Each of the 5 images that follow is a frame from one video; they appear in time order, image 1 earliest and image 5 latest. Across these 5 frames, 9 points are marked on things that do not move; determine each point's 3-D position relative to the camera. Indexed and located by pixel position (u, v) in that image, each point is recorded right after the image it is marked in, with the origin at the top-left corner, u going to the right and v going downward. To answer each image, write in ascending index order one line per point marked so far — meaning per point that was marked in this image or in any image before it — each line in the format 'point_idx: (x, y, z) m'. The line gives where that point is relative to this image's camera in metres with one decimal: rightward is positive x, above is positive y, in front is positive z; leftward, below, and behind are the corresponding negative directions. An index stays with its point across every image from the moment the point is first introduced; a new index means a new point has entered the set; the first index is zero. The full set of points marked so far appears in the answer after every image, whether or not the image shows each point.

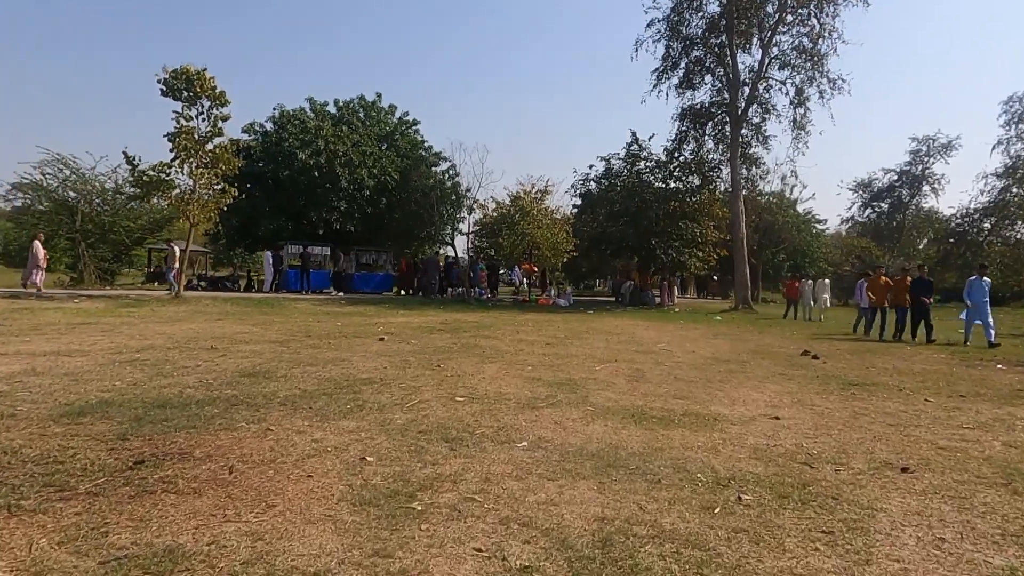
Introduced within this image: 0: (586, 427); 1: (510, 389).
0: (+0.7, -1.3, +5.9) m
1: (0.0, -1.2, +7.9) m
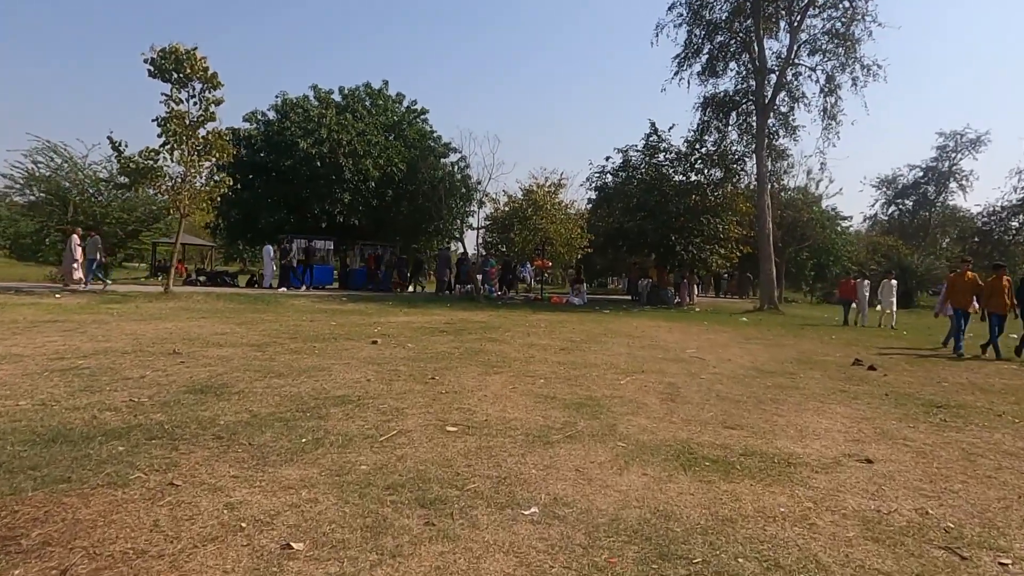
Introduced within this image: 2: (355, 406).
0: (+0.7, -1.2, +4.3) m
1: (0.0, -1.2, +6.4) m
2: (-1.5, -1.1, +6.3) m
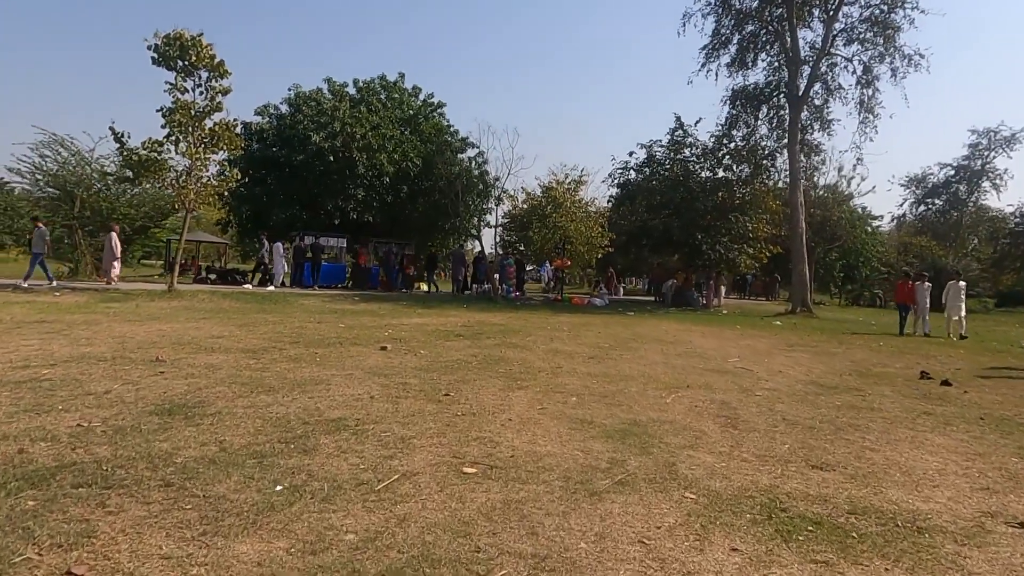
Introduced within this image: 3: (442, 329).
0: (+0.9, -1.3, +3.1) m
1: (+0.3, -1.2, +5.2) m
2: (-1.2, -1.1, +5.1) m
3: (-1.6, -0.9, +14.8) m
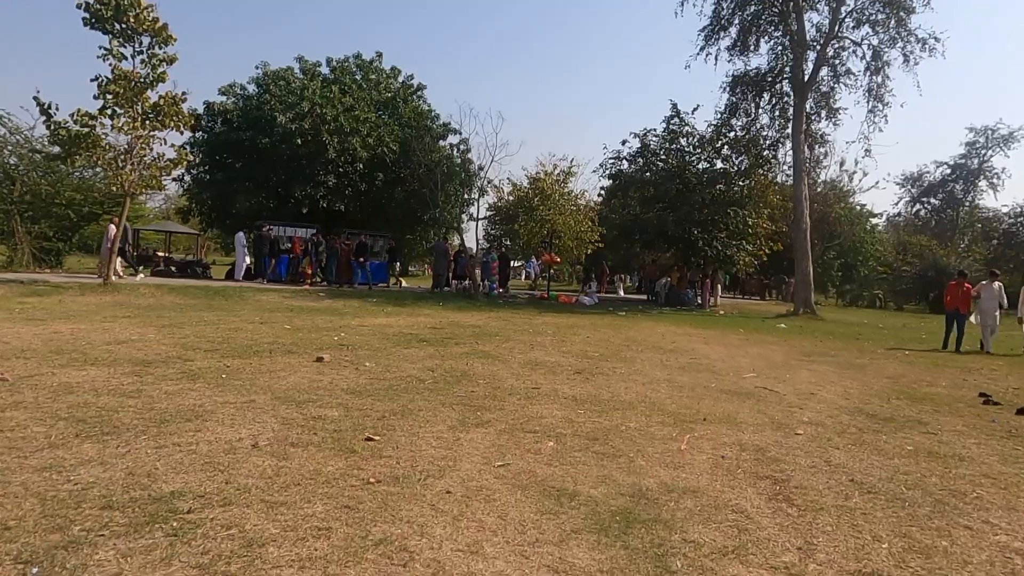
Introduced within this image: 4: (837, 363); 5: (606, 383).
0: (+0.6, -1.3, +1.1) m
1: (0.0, -1.2, +3.1) m
2: (-1.6, -1.1, +3.0) m
3: (-2.1, -0.9, +12.7) m
4: (+5.8, -1.3, +11.7) m
5: (+1.2, -1.2, +8.2) m
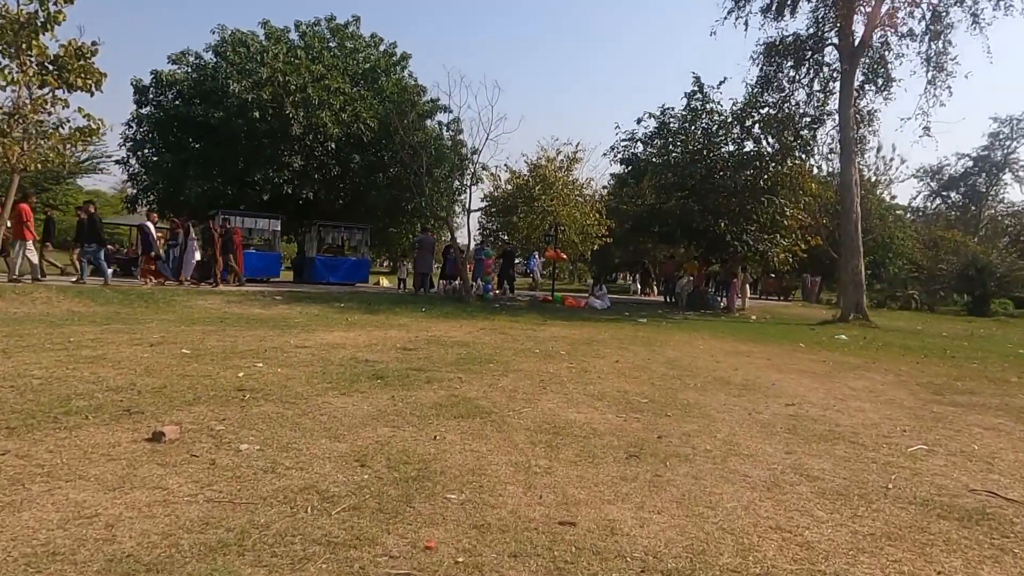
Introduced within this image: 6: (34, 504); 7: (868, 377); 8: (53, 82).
0: (+0.7, -1.4, -2.9) m
1: (0.0, -1.4, -0.9) m
2: (-1.5, -1.3, -1.0) m
3: (-2.1, -1.0, +8.7) m
4: (+5.8, -1.4, +7.7) m
5: (+1.2, -1.3, +4.2) m
6: (-2.5, -1.1, +3.6) m
7: (+5.5, -1.3, +10.2) m
8: (-10.0, +4.5, +14.5) m
